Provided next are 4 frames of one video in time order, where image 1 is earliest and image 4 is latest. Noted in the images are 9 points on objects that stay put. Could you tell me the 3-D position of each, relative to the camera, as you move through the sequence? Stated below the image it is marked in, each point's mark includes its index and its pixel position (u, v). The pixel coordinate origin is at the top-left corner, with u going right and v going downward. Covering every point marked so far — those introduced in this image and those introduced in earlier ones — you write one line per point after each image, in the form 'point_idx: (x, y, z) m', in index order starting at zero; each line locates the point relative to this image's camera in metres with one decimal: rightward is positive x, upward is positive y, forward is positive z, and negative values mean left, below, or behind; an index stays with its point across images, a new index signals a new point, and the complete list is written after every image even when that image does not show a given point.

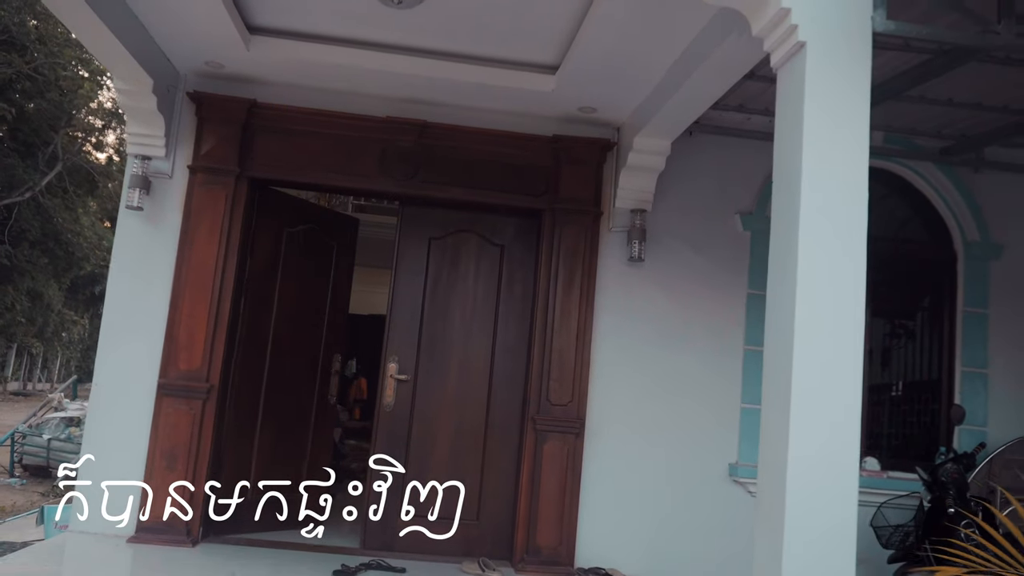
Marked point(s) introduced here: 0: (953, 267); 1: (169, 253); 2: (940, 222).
0: (+2.8, +0.1, +4.8) m
1: (-2.0, +0.2, +4.4) m
2: (+2.8, +0.4, +4.8) m
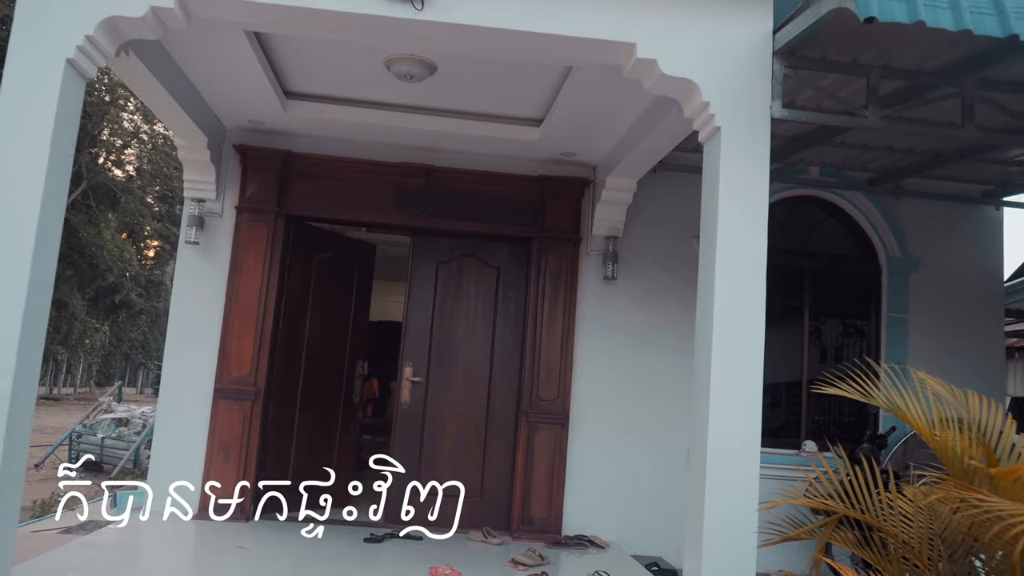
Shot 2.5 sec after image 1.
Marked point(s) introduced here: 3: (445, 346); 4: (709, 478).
0: (+2.8, +0.1, +5.7) m
1: (-2.1, +0.1, +5.3) m
2: (+2.7, +0.4, +5.7) m
3: (-0.5, -0.4, +5.5) m
4: (+0.9, -0.8, +3.2) m
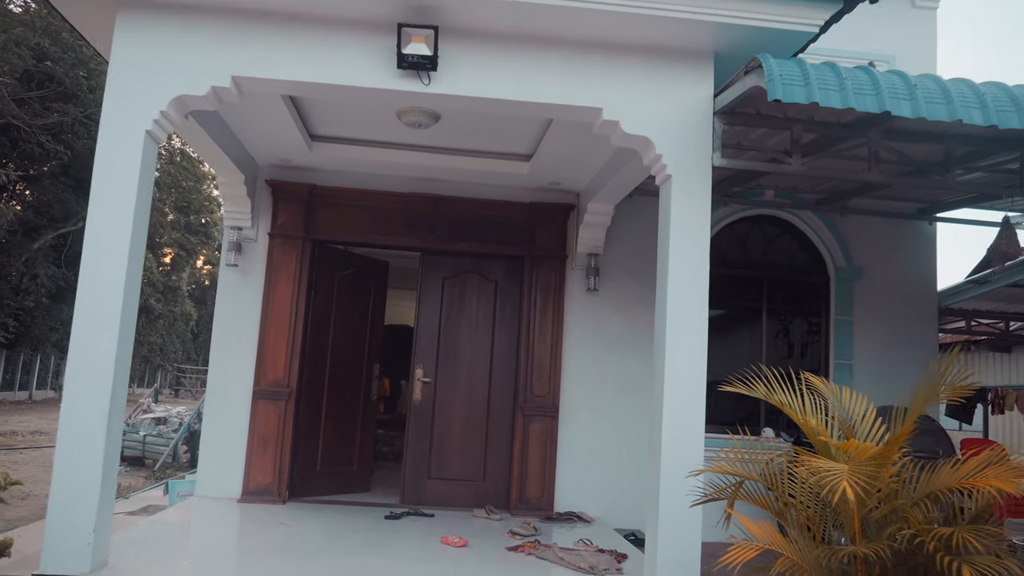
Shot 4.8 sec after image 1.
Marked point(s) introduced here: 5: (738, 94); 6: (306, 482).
0: (+2.8, 0.0, +6.5) m
1: (-2.1, -0.1, +6.1) m
2: (+2.7, +0.3, +6.5) m
3: (-0.5, -0.5, +6.4) m
4: (+0.8, -0.9, +4.1) m
5: (+1.2, +1.1, +4.1) m
6: (-1.7, -1.6, +6.3) m
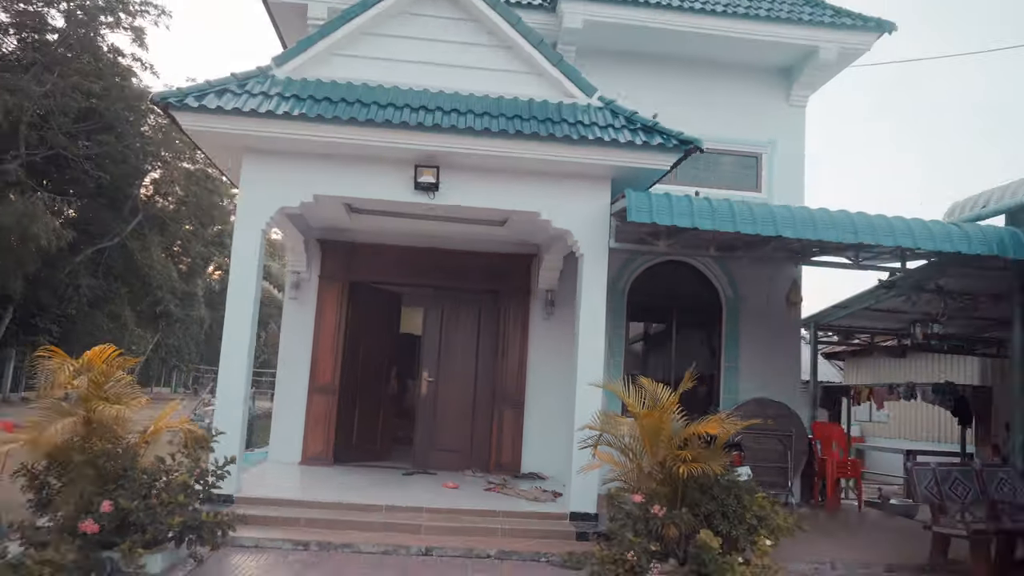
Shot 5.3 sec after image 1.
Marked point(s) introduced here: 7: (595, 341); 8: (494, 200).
0: (+2.5, -0.3, +9.1) m
1: (-2.4, -0.4, +8.7) m
2: (+2.4, 0.0, +9.2) m
3: (-0.8, -0.9, +9.0) m
4: (+0.6, -1.2, +6.7) m
5: (+1.0, +0.7, +6.7) m
6: (-2.0, -1.9, +8.9) m
7: (+0.7, -0.5, +6.8) m
8: (-0.2, +0.8, +6.9) m
